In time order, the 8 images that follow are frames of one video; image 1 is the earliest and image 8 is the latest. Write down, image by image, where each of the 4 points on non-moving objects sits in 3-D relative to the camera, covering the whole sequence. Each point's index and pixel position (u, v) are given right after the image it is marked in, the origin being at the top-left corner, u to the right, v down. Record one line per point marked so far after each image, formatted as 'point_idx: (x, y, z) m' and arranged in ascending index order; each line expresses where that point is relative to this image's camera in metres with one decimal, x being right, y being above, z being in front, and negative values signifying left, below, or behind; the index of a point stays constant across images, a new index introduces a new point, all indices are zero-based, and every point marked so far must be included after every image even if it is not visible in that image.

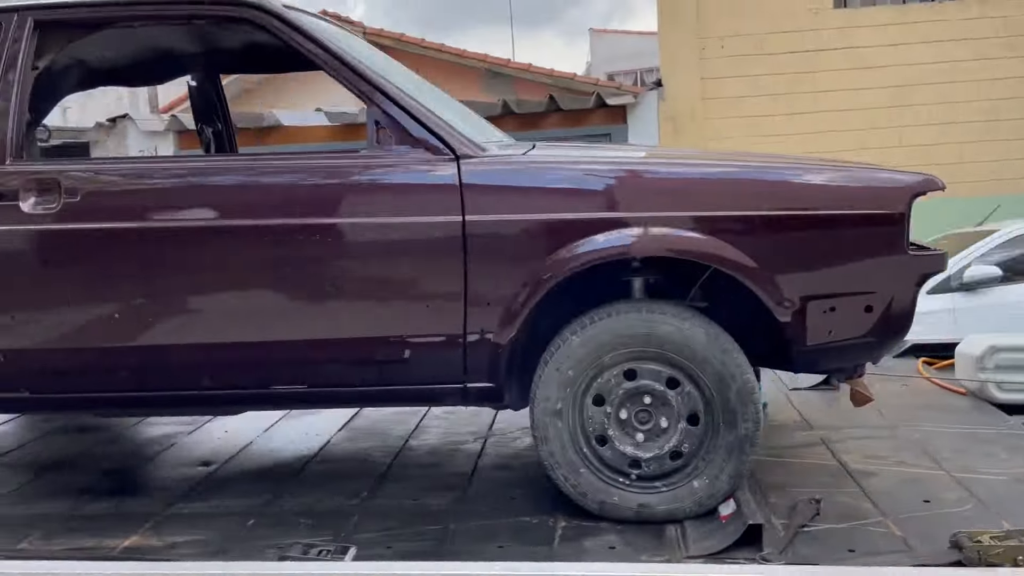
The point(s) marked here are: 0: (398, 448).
0: (-0.4, -0.6, +3.0) m
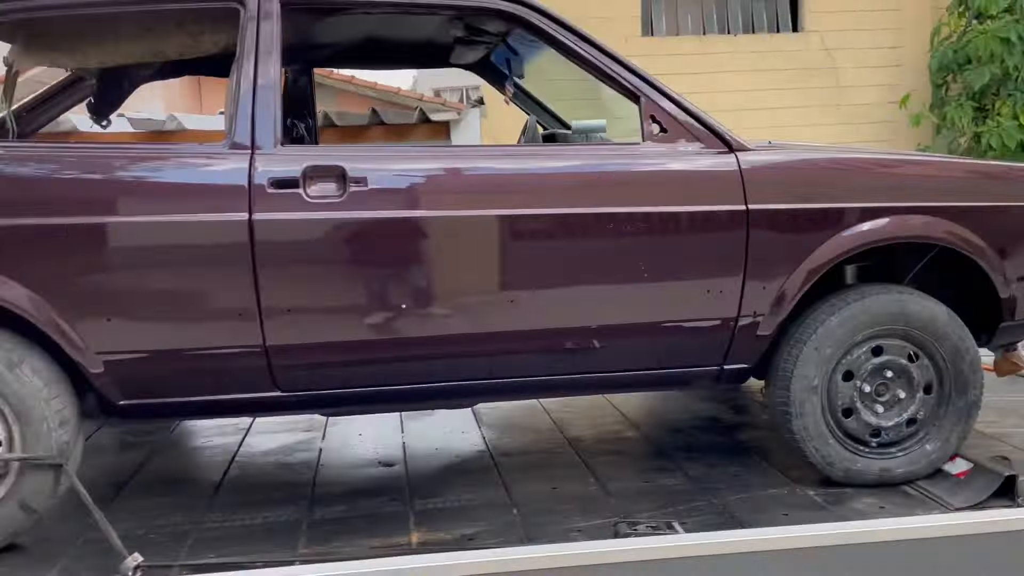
0: (+0.2, -0.6, +3.1) m
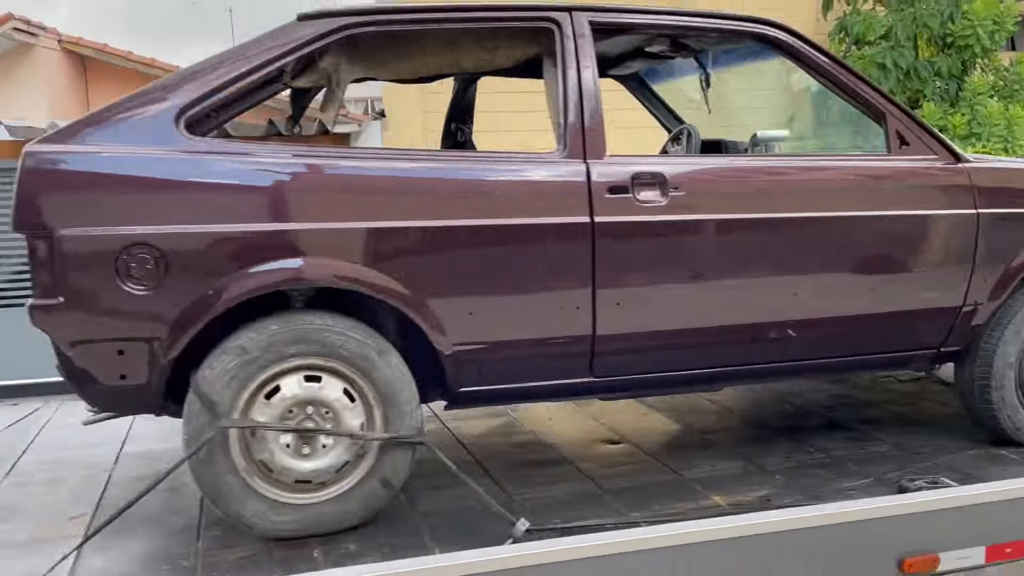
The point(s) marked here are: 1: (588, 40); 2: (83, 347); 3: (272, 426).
0: (+0.9, -0.5, +3.4) m
1: (+0.2, +0.7, +2.5) m
2: (-0.9, -0.1, +2.1) m
3: (-0.6, -0.3, +2.2) m
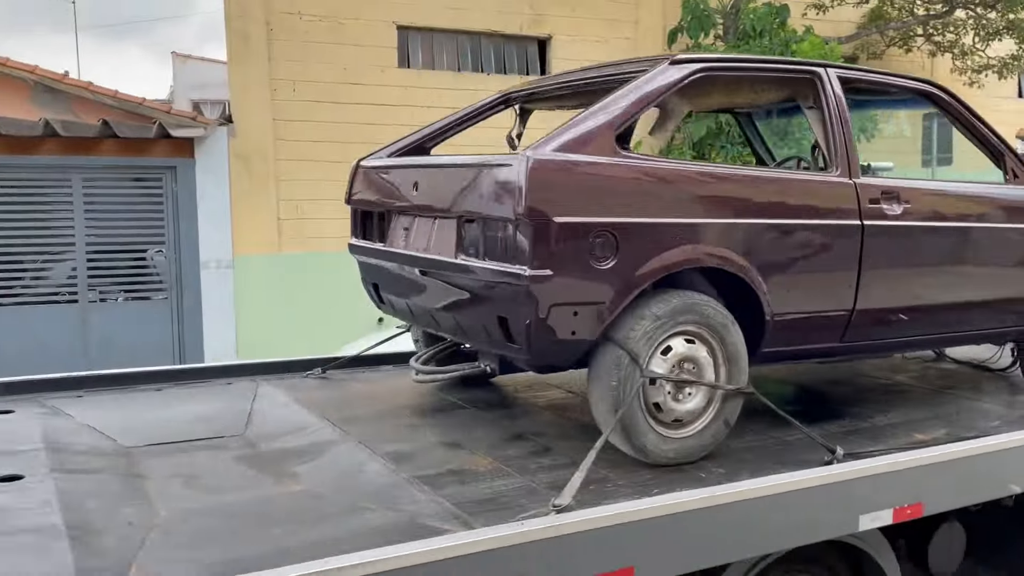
0: (+1.8, -0.5, +4.3) m
1: (+1.2, +0.8, +3.3) m
2: (+0.2, -0.1, +2.7) m
3: (+0.5, -0.3, +2.8) m
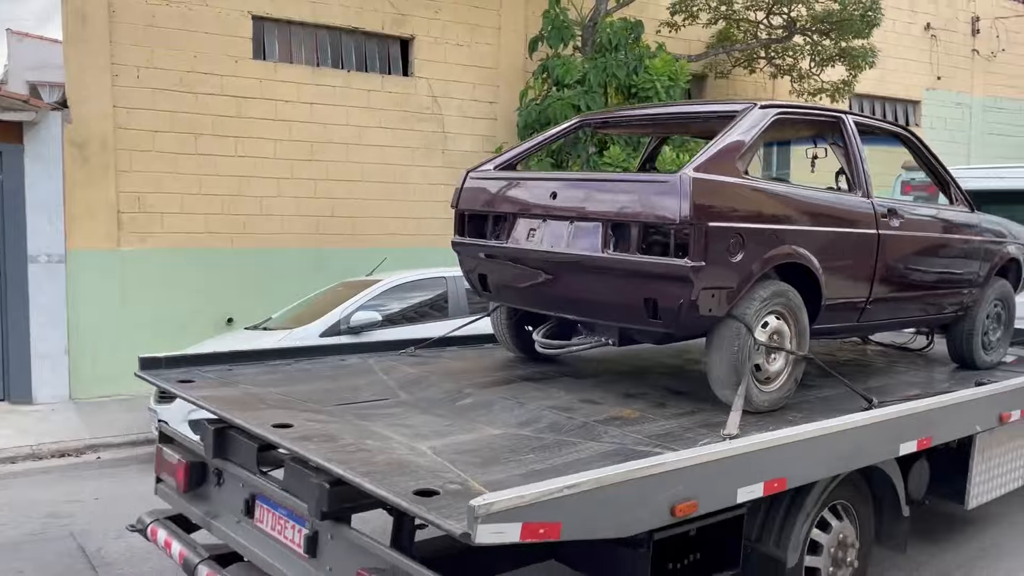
0: (+2.1, -0.5, +5.4) m
1: (+1.7, +0.8, +4.4) m
2: (+0.8, 0.0, +3.5) m
3: (+1.1, -0.2, +3.7) m
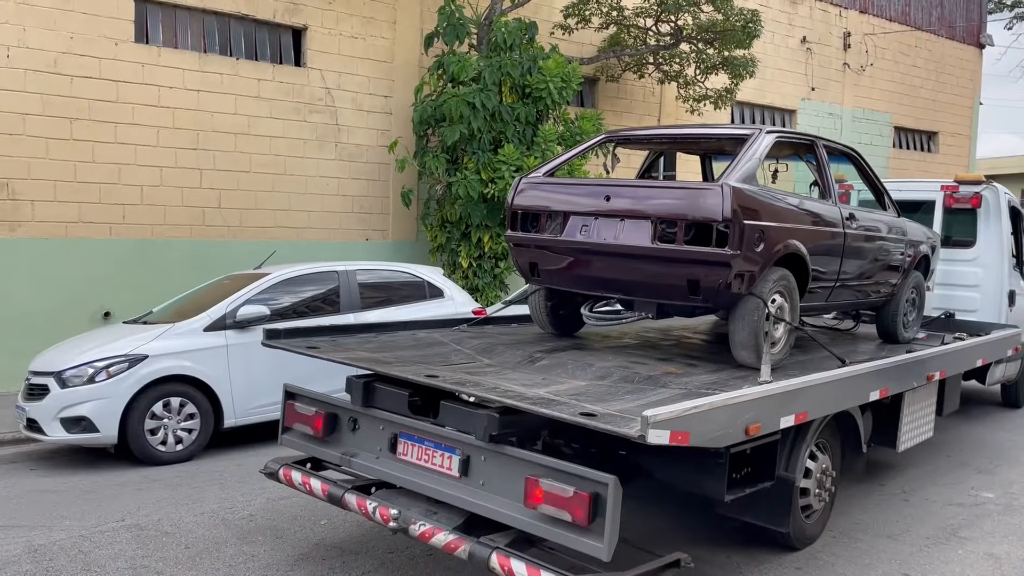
0: (+2.2, -0.4, +6.6) m
1: (+2.0, +0.9, +5.5) m
2: (+1.2, 0.0, +4.6) m
3: (+1.5, -0.2, +4.8) m
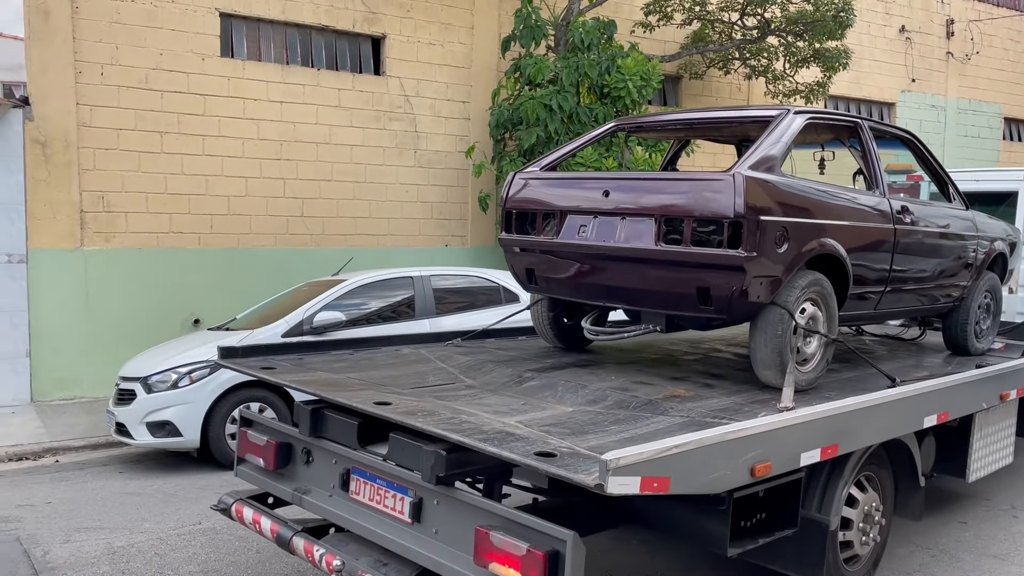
0: (+2.3, -0.4, +5.8) m
1: (+2.0, +0.9, +4.8) m
2: (+1.1, 0.0, +3.9) m
3: (+1.4, -0.2, +4.1) m
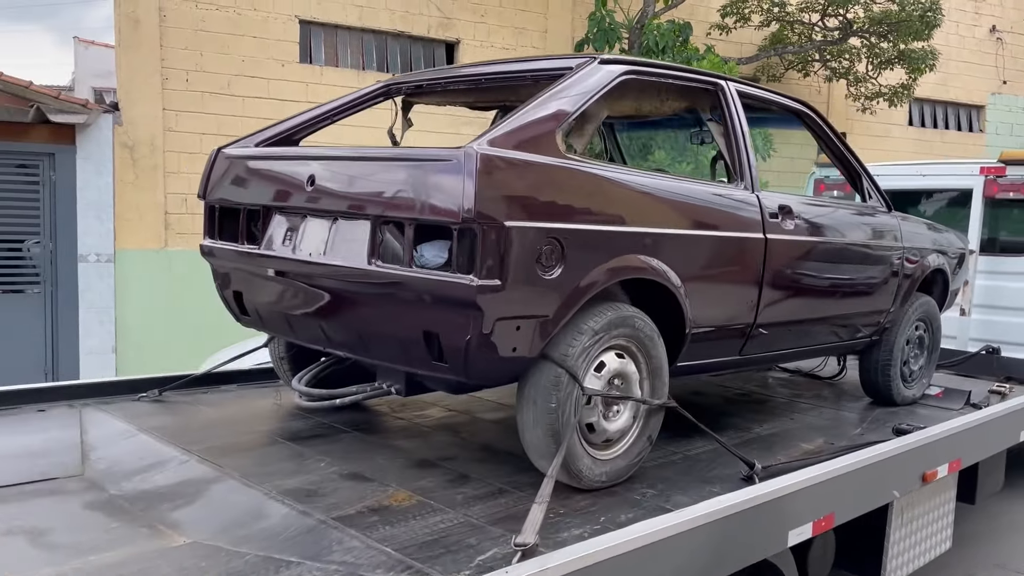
0: (+1.3, -0.6, +4.2) m
1: (+0.9, +0.7, +3.2) m
2: (-0.1, -0.1, +2.4) m
3: (+0.3, -0.3, +2.5) m
